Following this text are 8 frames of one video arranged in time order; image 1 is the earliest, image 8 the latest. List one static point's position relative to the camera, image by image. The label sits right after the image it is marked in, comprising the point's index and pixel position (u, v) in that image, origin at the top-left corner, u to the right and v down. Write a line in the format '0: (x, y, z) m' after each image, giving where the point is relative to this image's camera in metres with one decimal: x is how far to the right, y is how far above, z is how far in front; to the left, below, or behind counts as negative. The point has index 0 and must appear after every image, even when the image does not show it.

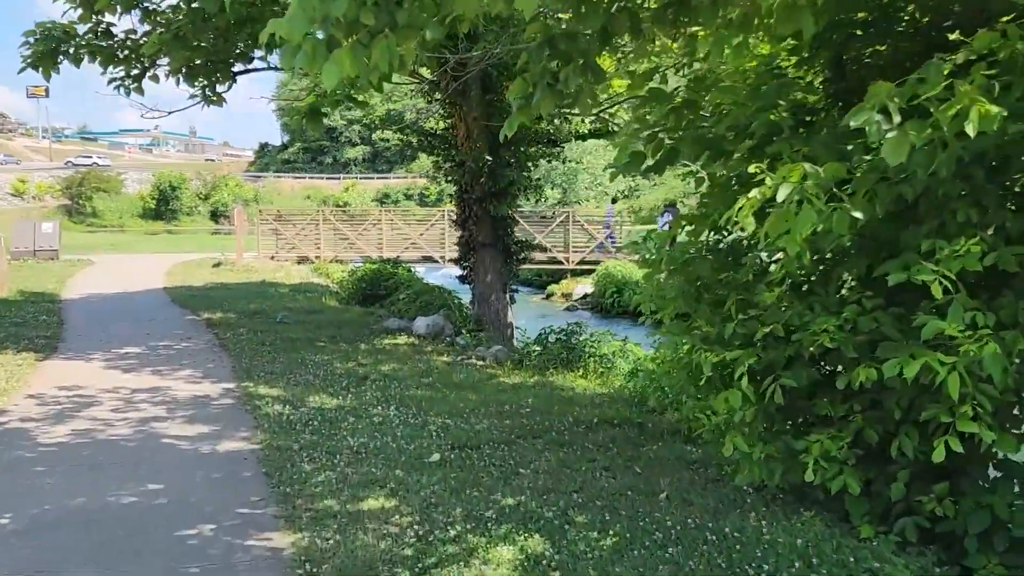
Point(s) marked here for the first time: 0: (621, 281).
0: (+2.3, +0.2, +17.9) m
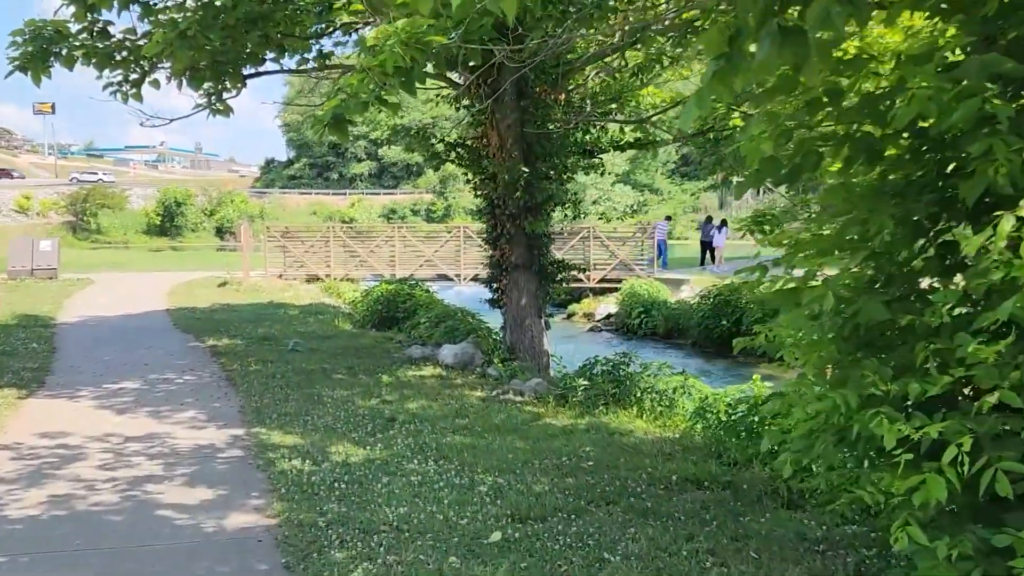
0: (+2.7, -0.2, +17.0) m
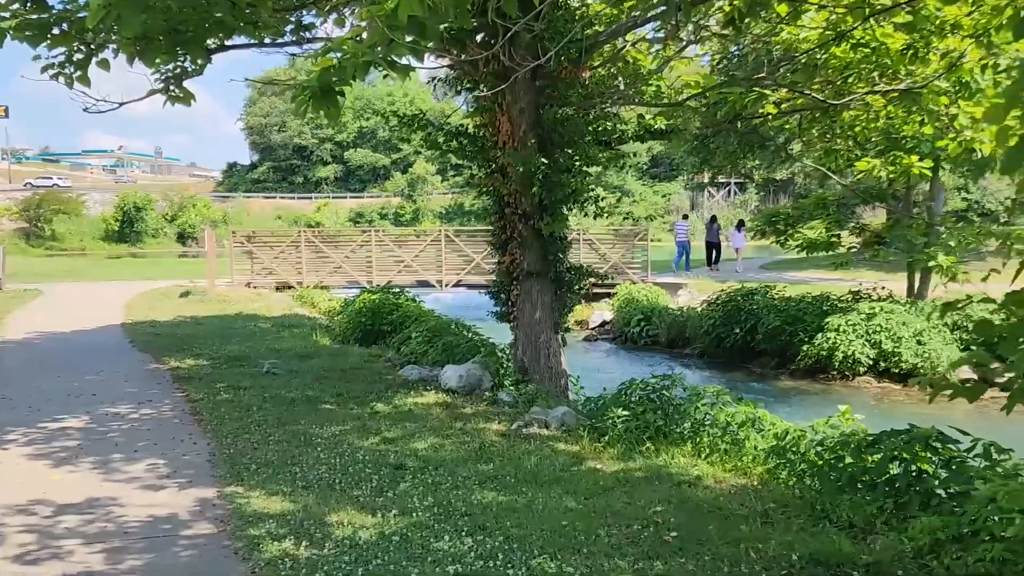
0: (+2.5, -0.3, +15.9) m
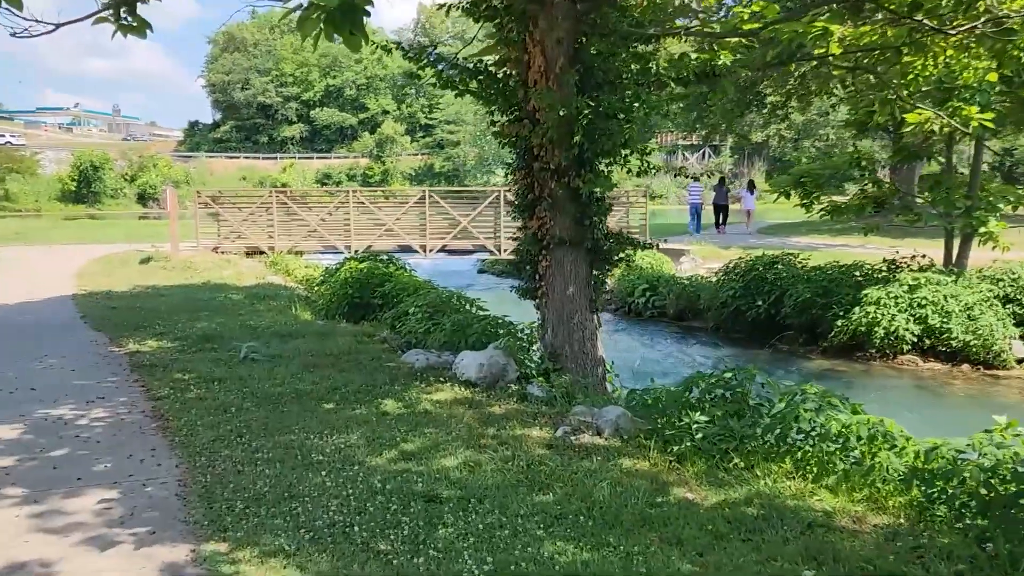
0: (+2.4, +0.2, +14.7) m
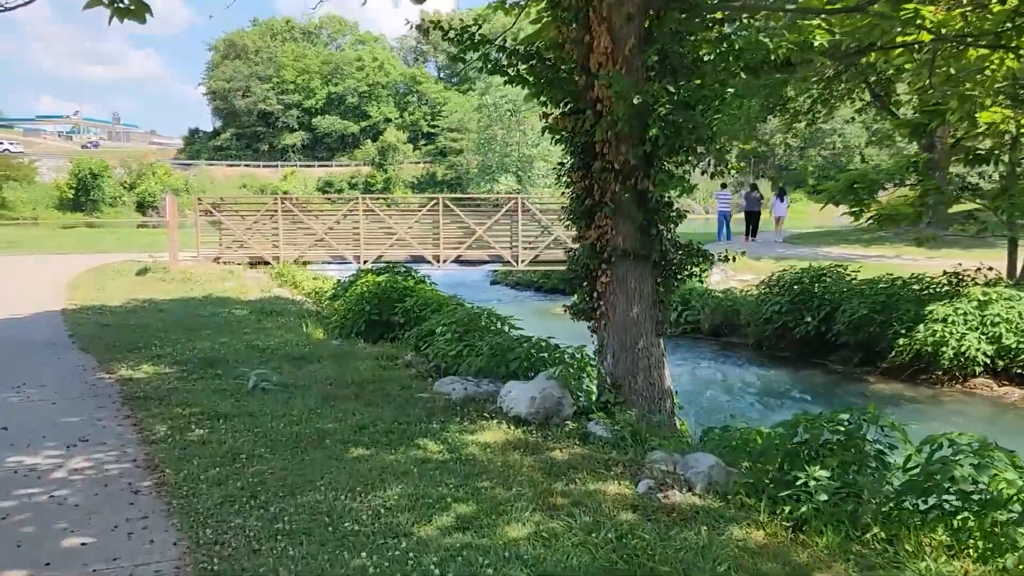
0: (+2.8, 0.0, +13.8) m
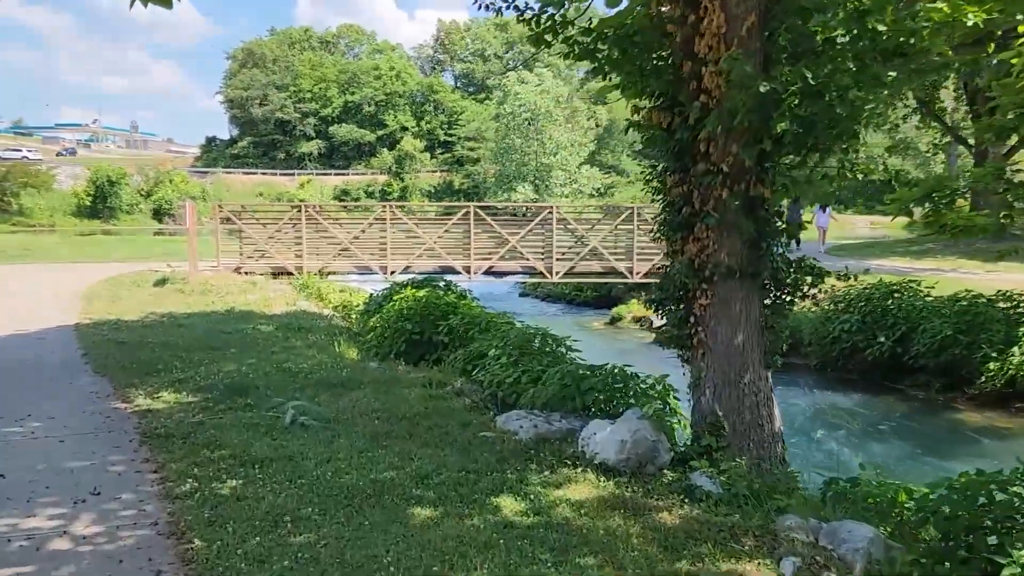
0: (+3.4, -0.2, +12.9) m
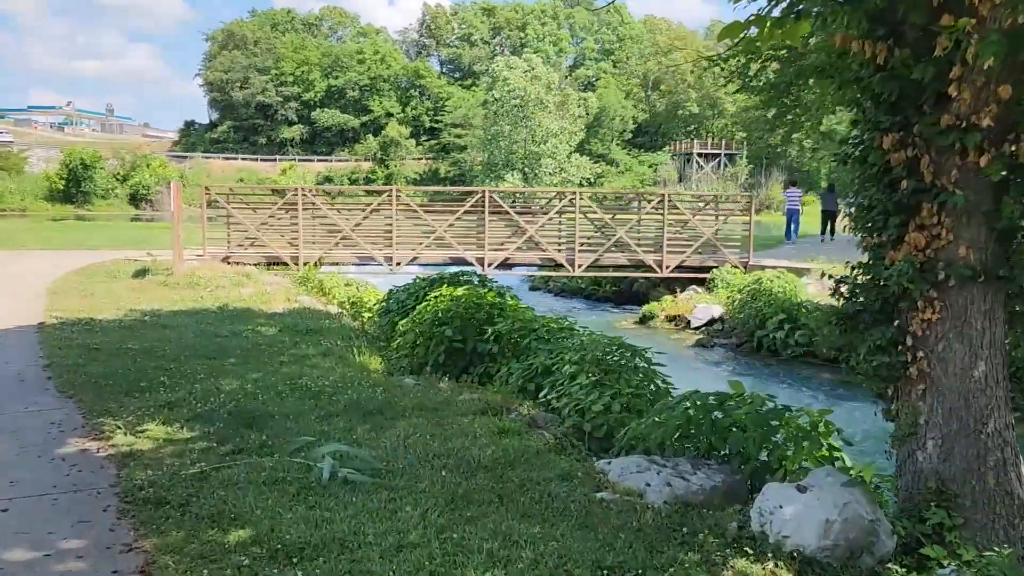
0: (+3.7, -0.2, +11.5) m
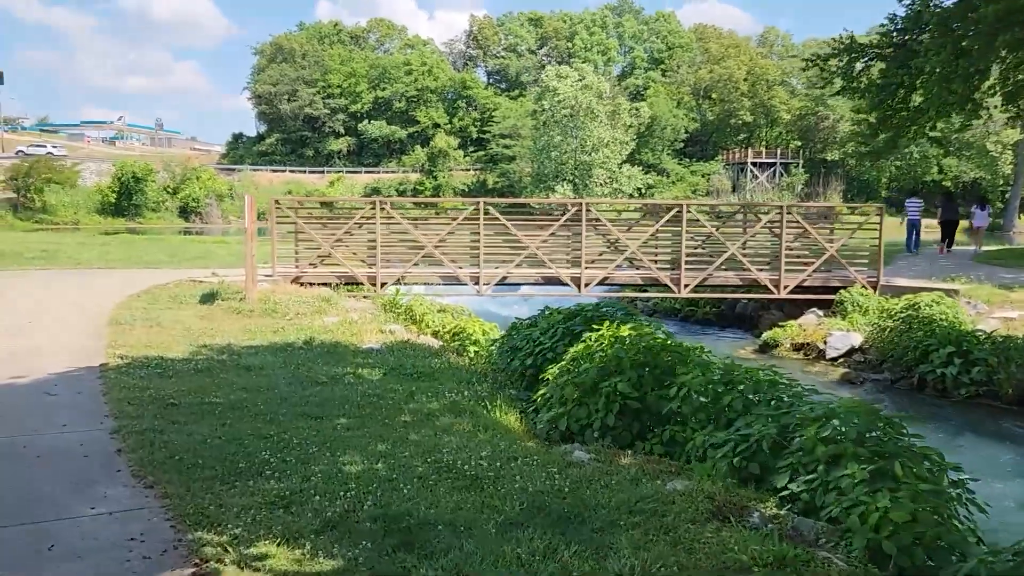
0: (+5.1, -0.5, +9.7) m
